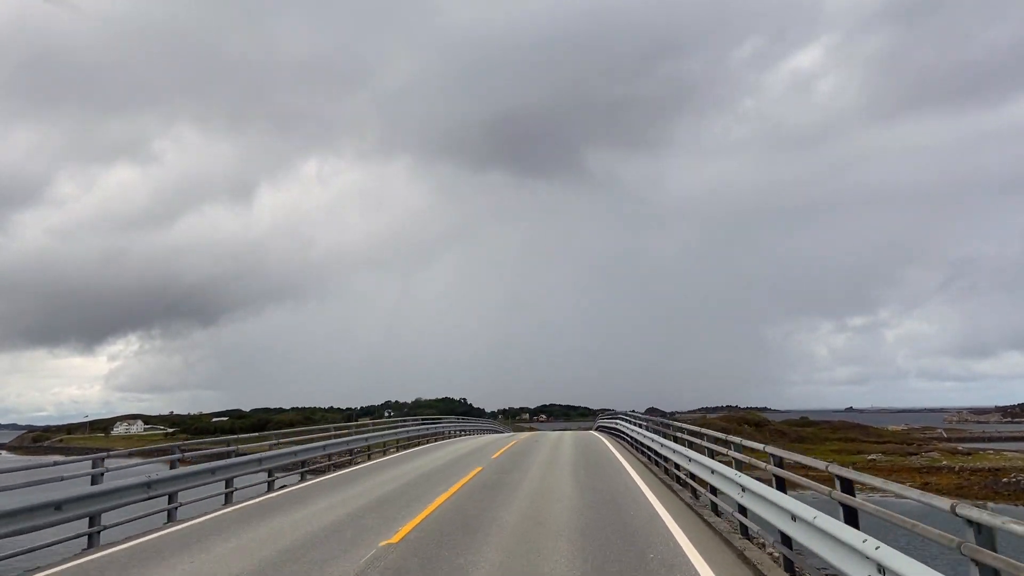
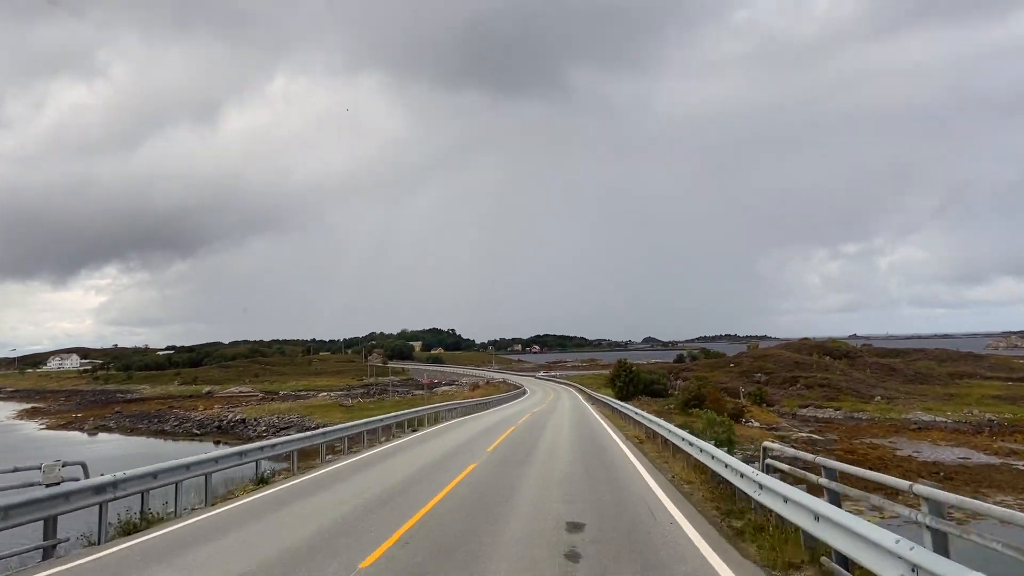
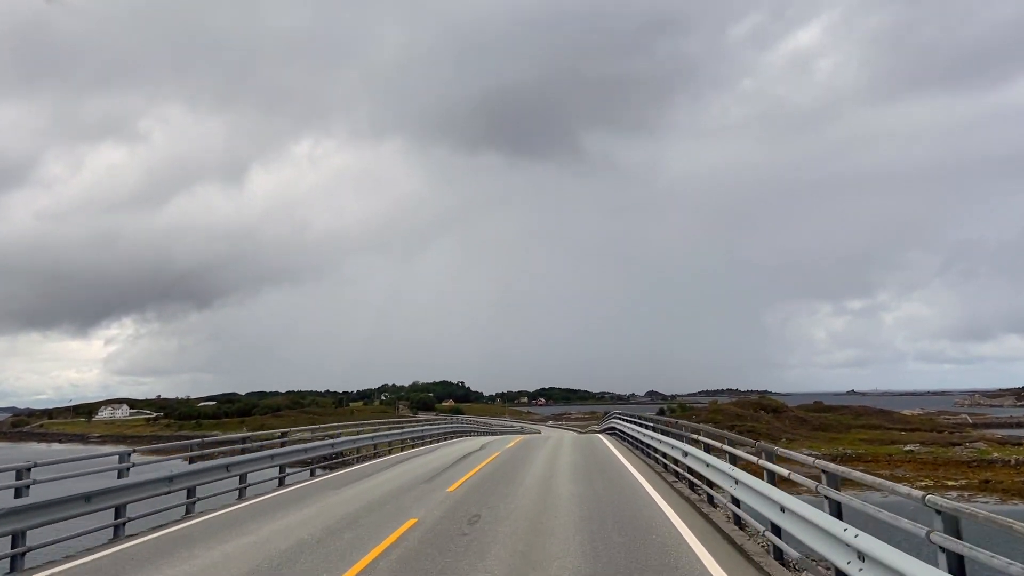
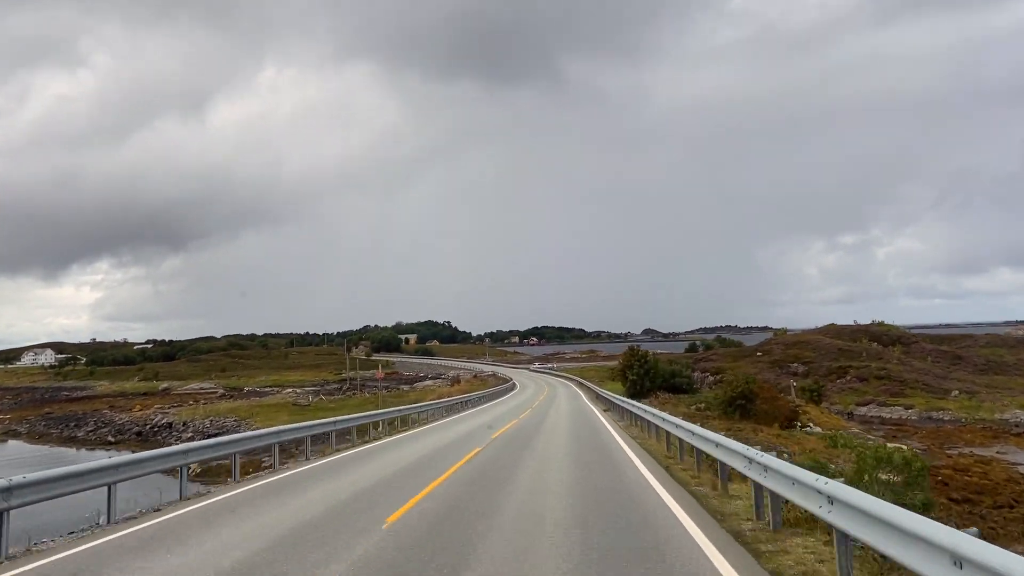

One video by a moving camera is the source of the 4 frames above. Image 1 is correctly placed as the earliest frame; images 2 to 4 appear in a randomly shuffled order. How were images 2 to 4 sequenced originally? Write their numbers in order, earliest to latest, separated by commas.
3, 2, 4
